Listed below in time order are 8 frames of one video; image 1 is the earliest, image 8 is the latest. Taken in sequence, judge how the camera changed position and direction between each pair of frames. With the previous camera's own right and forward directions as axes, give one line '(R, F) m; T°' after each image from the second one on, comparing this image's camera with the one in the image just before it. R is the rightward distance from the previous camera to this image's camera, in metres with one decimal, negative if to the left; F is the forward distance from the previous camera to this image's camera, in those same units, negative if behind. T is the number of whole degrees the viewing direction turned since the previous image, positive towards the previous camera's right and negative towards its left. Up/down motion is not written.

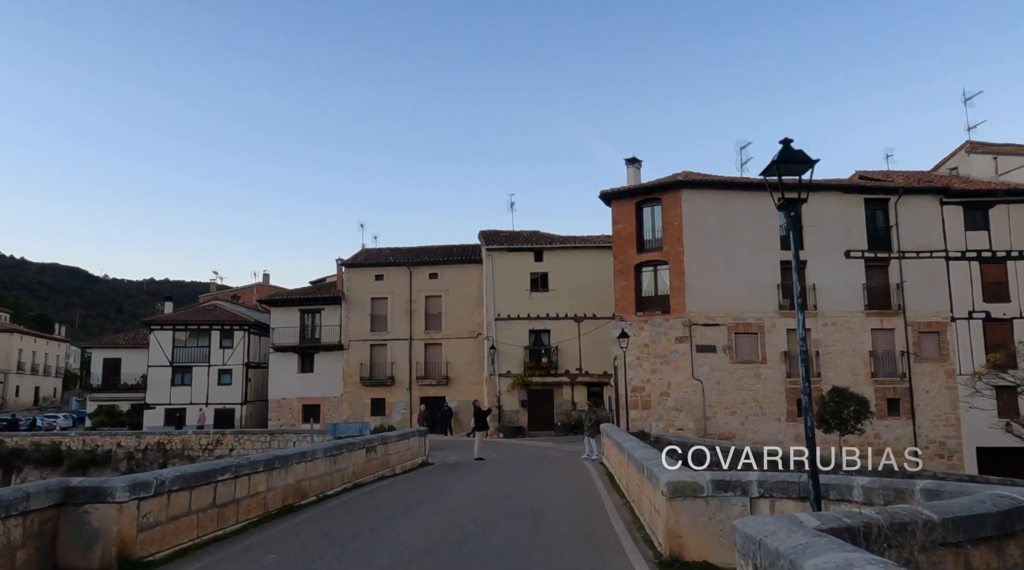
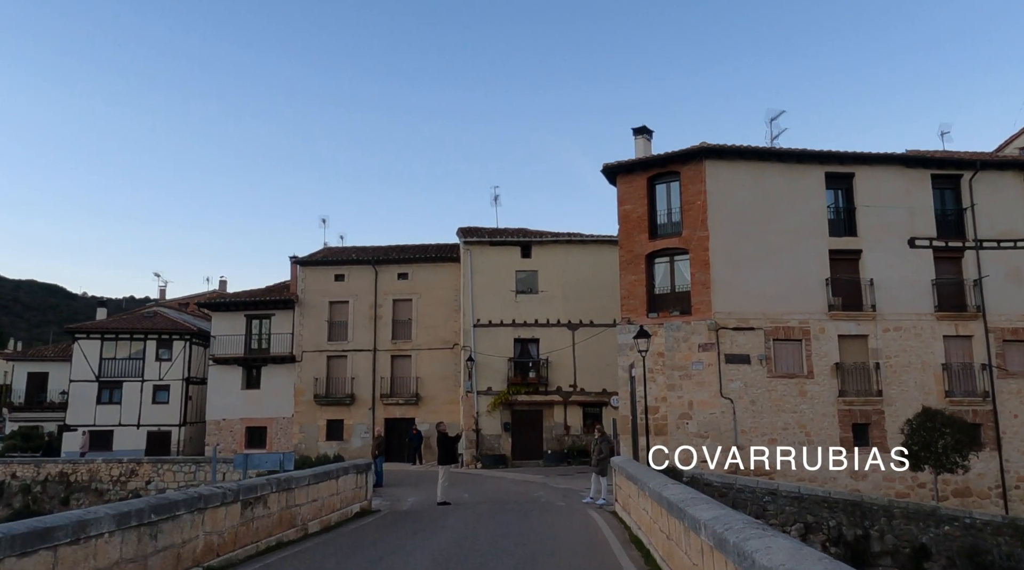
(+0.2, +5.9) m; +1°
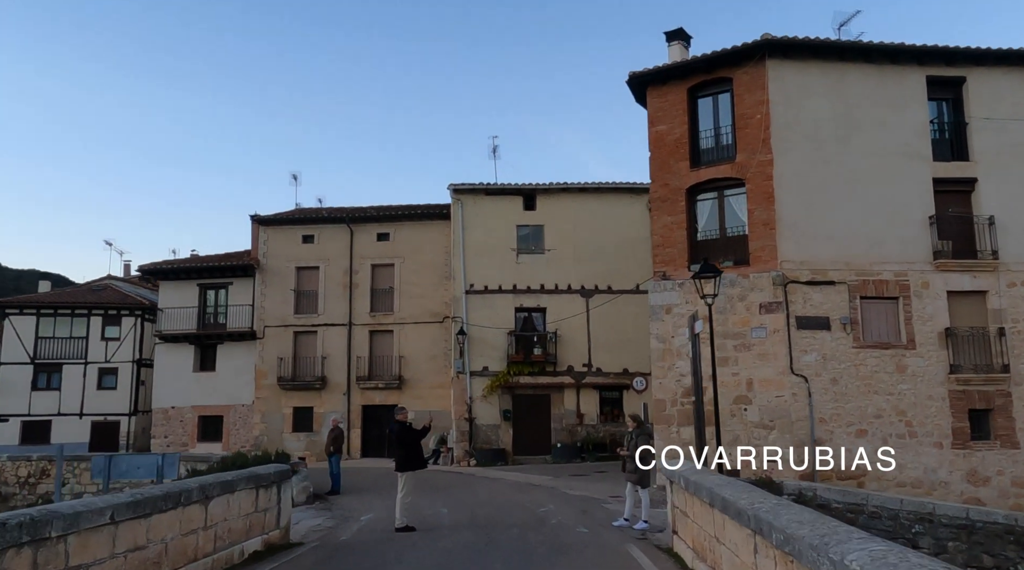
(+0.1, +5.6) m; 0°
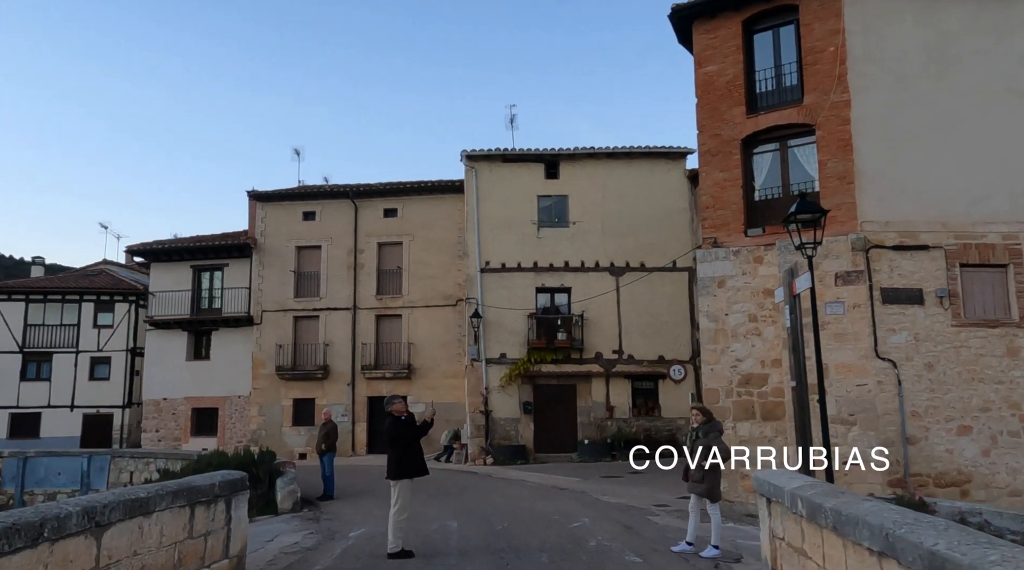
(-0.1, +2.7) m; -1°
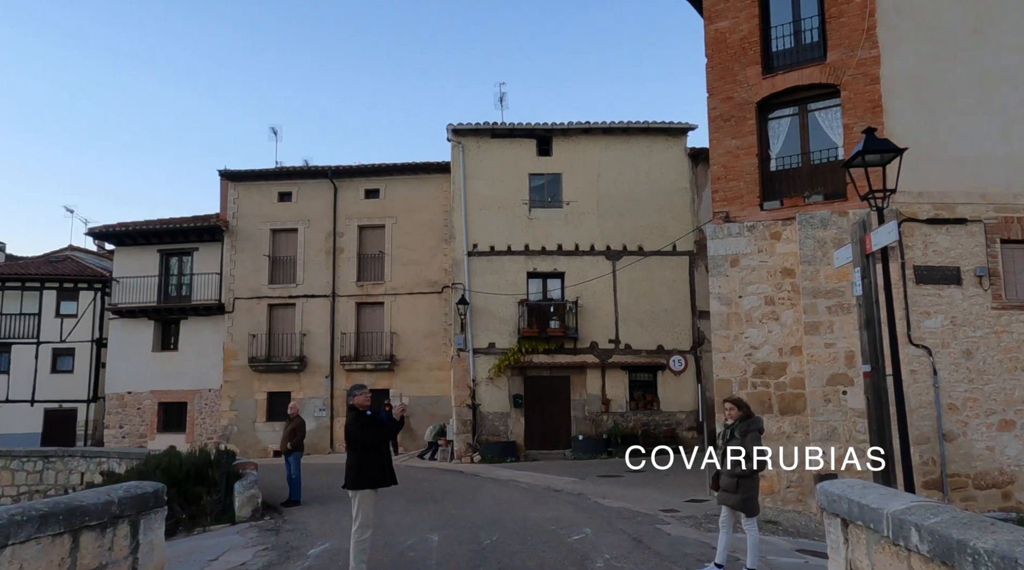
(0.0, +1.6) m; +1°
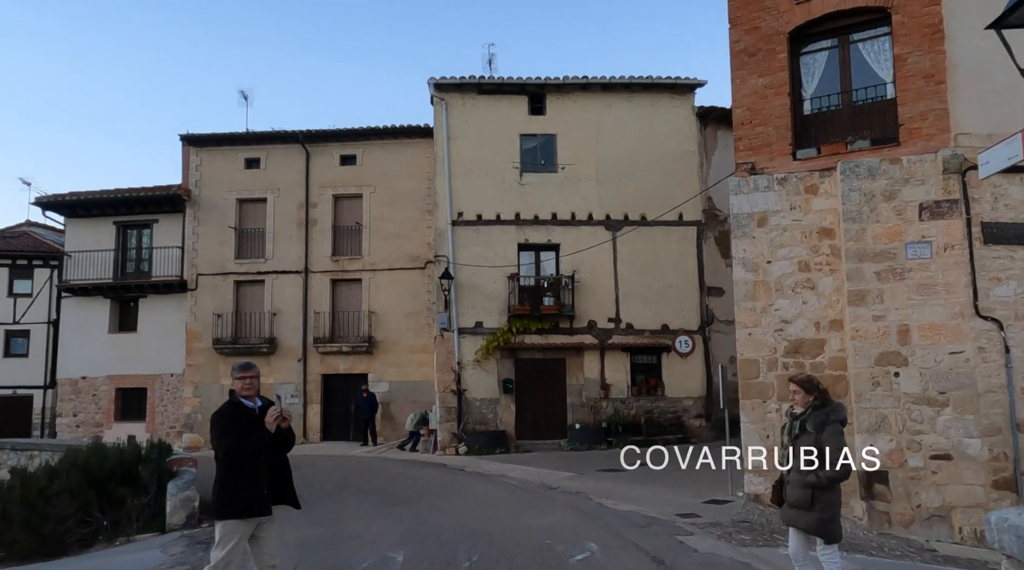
(+0.1, +2.1) m; +1°
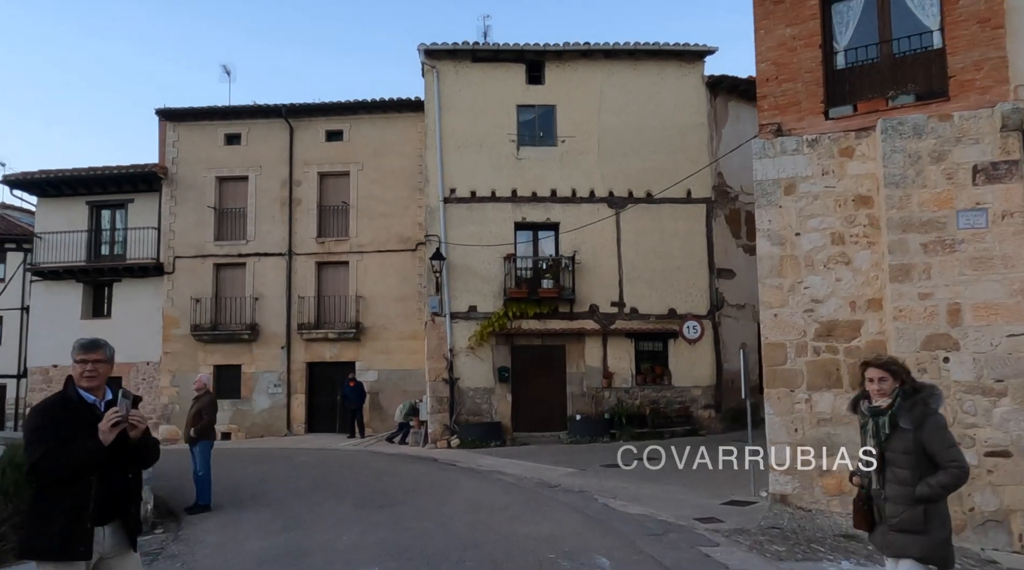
(0.0, +1.3) m; 0°
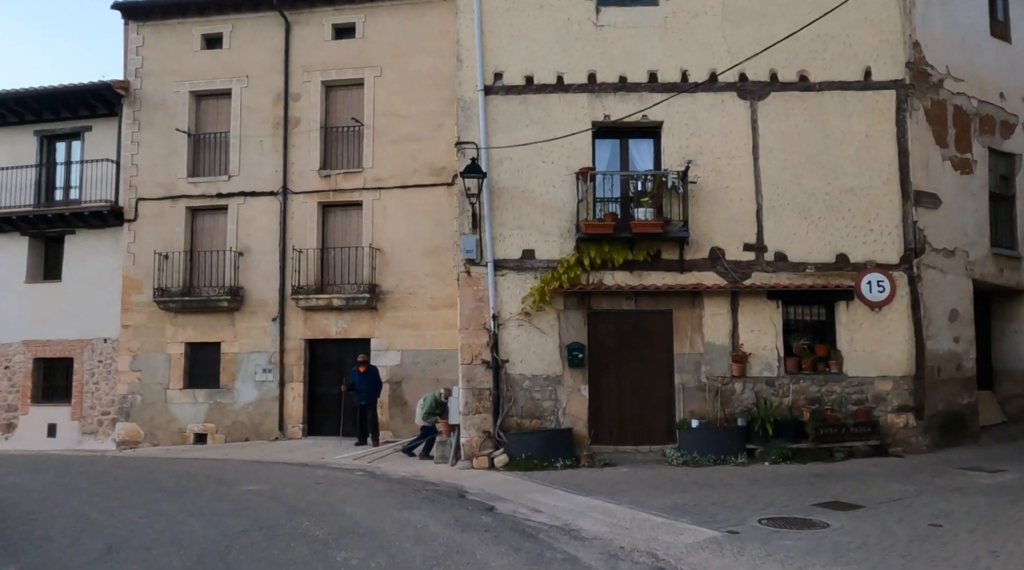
(-0.1, +6.1) m; -5°
